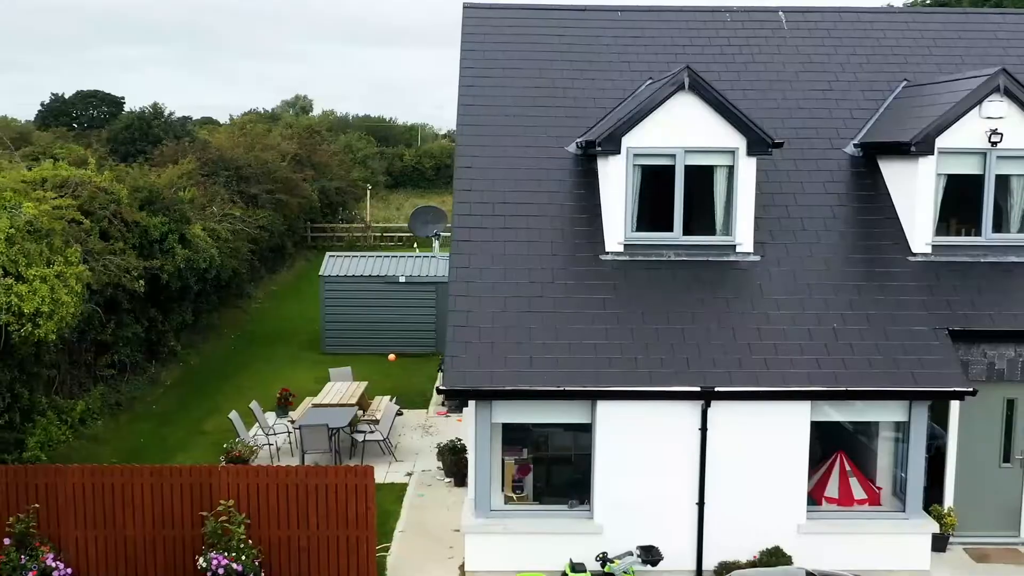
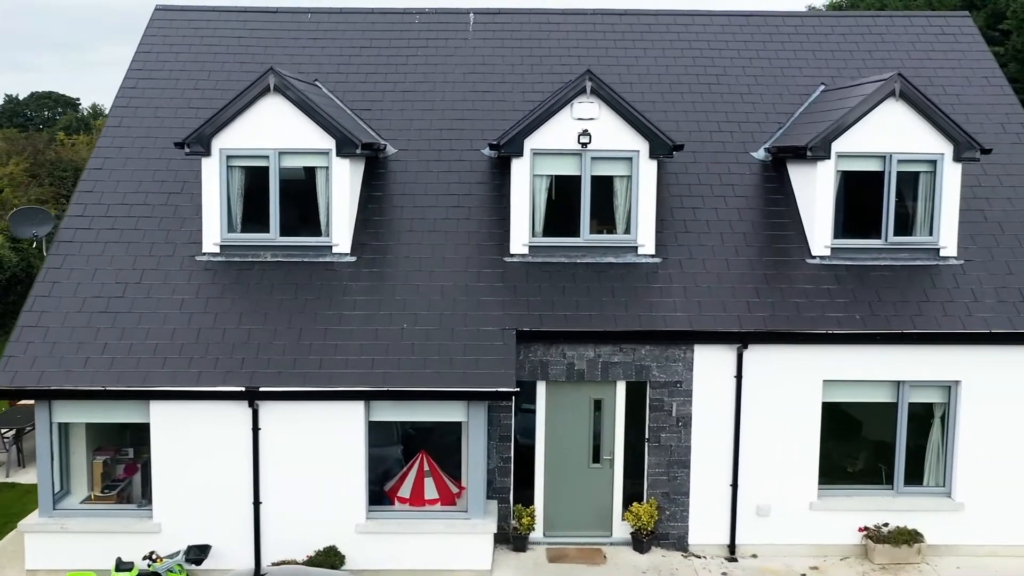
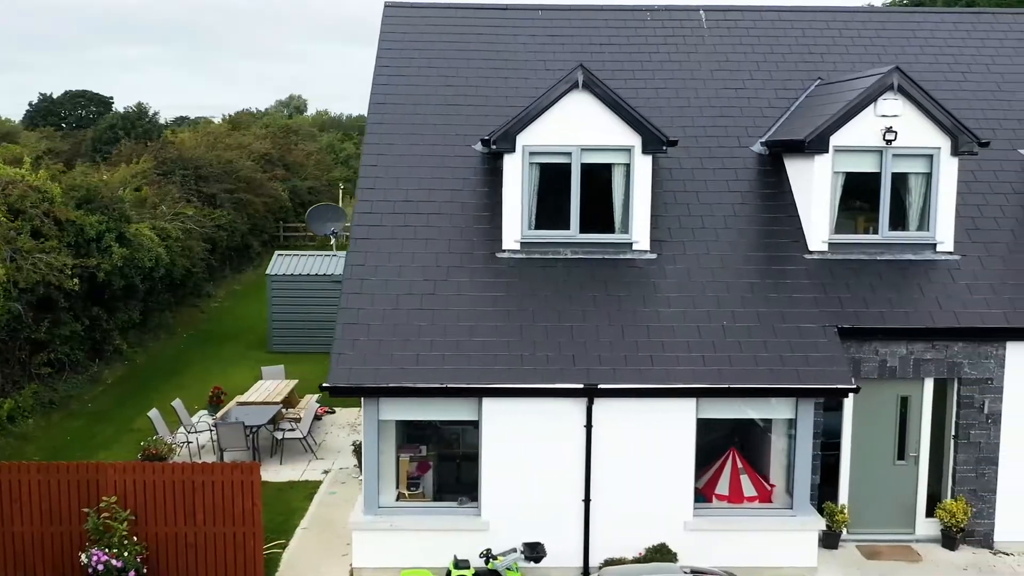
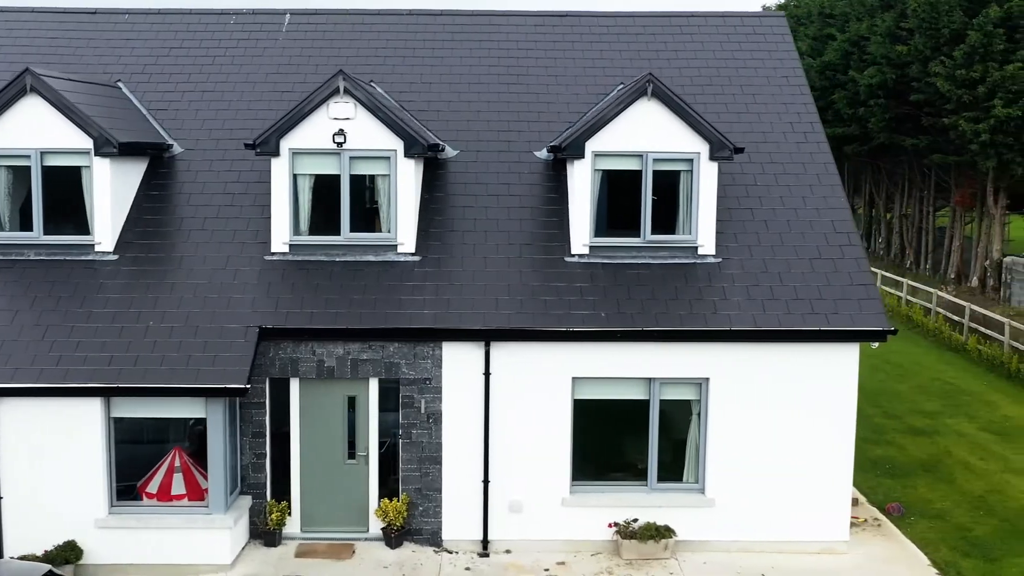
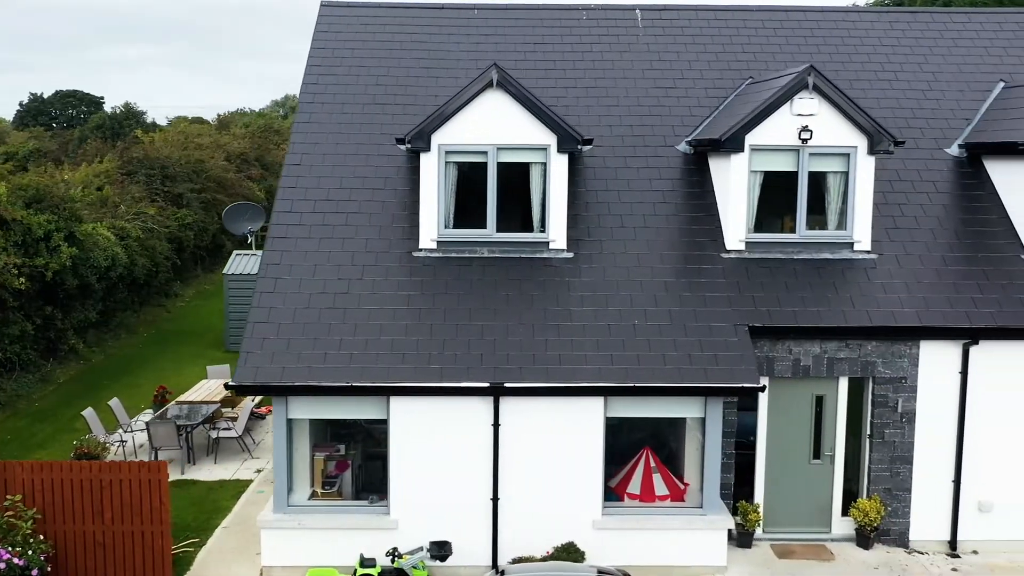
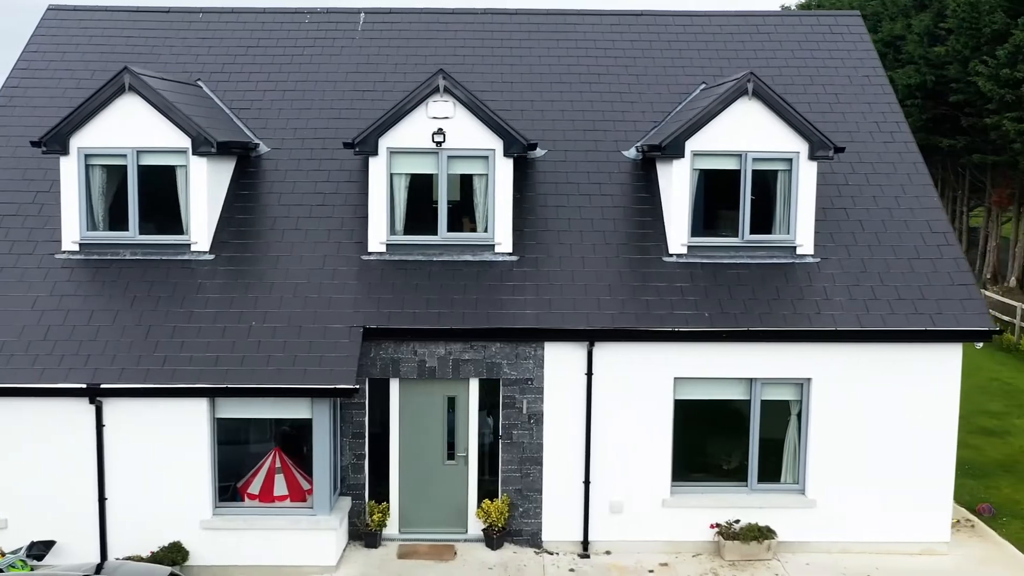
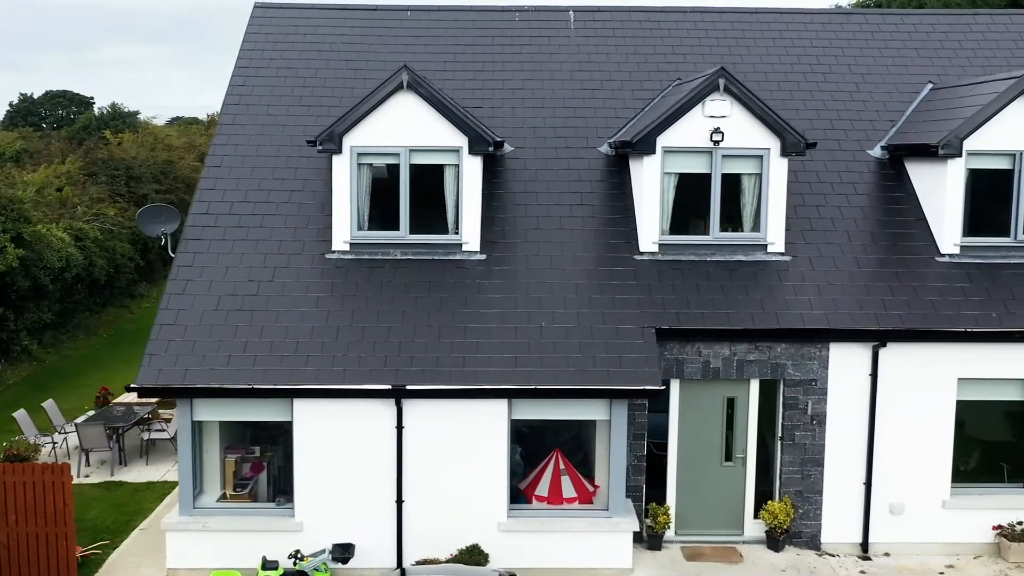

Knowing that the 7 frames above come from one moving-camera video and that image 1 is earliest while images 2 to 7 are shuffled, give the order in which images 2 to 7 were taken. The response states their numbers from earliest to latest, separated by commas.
3, 5, 7, 2, 6, 4
